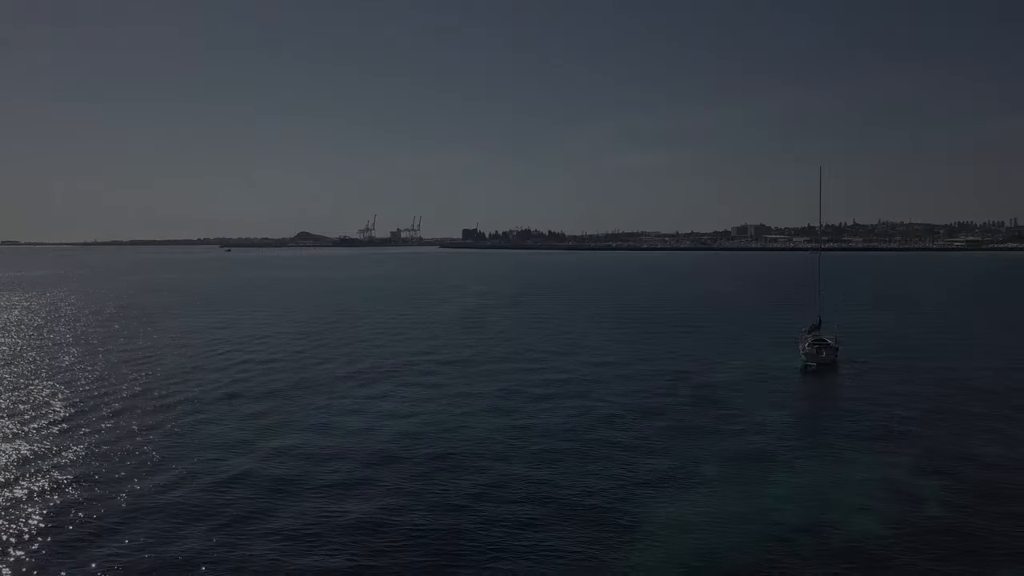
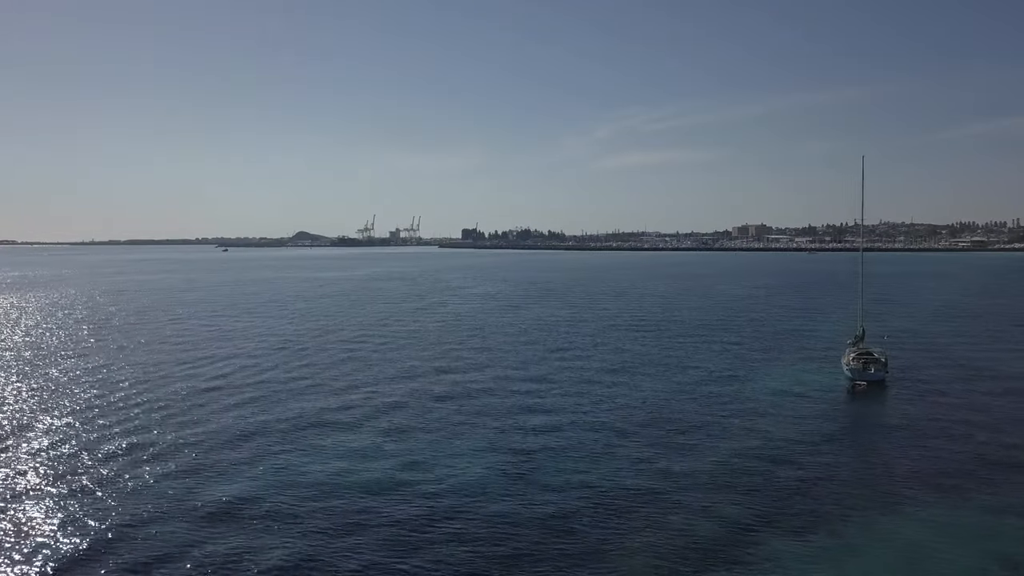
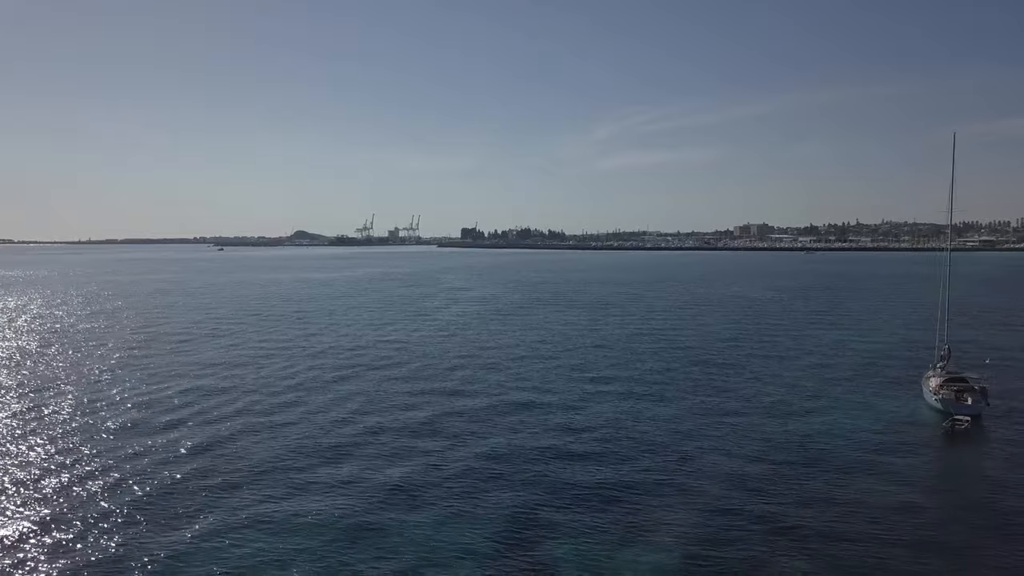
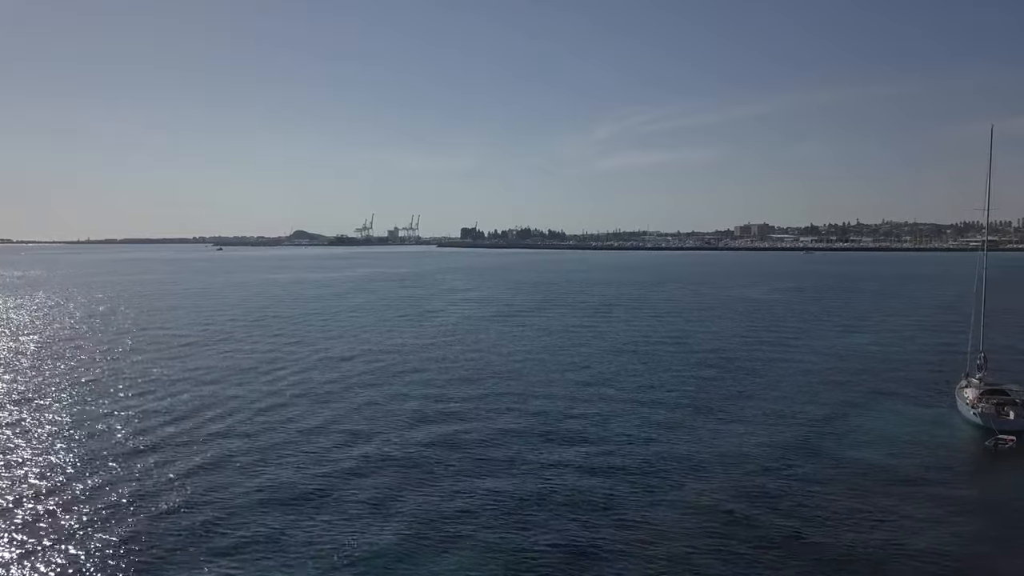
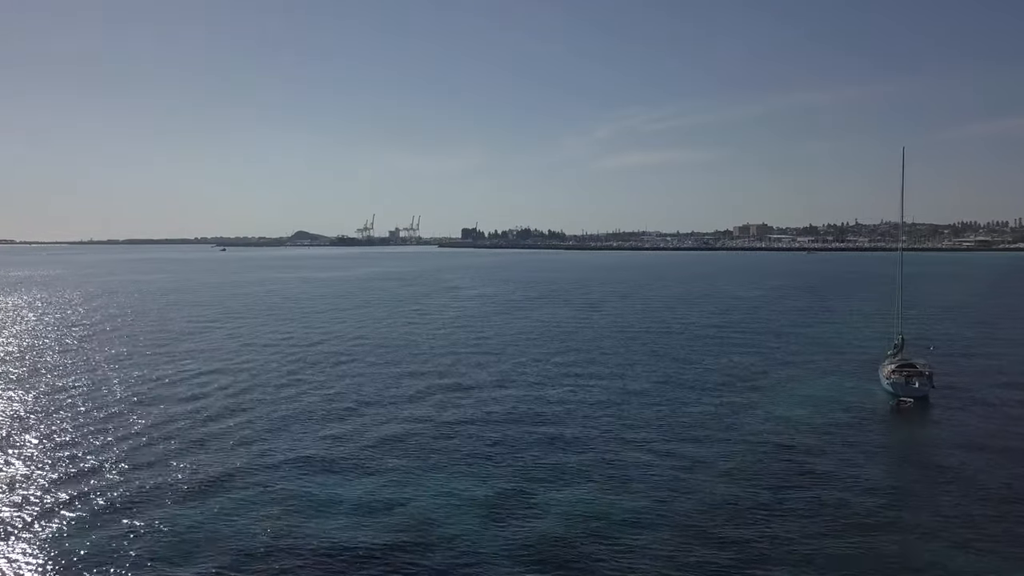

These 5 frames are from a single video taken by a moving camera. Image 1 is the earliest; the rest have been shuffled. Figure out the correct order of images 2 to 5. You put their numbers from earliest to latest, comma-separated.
2, 5, 3, 4
